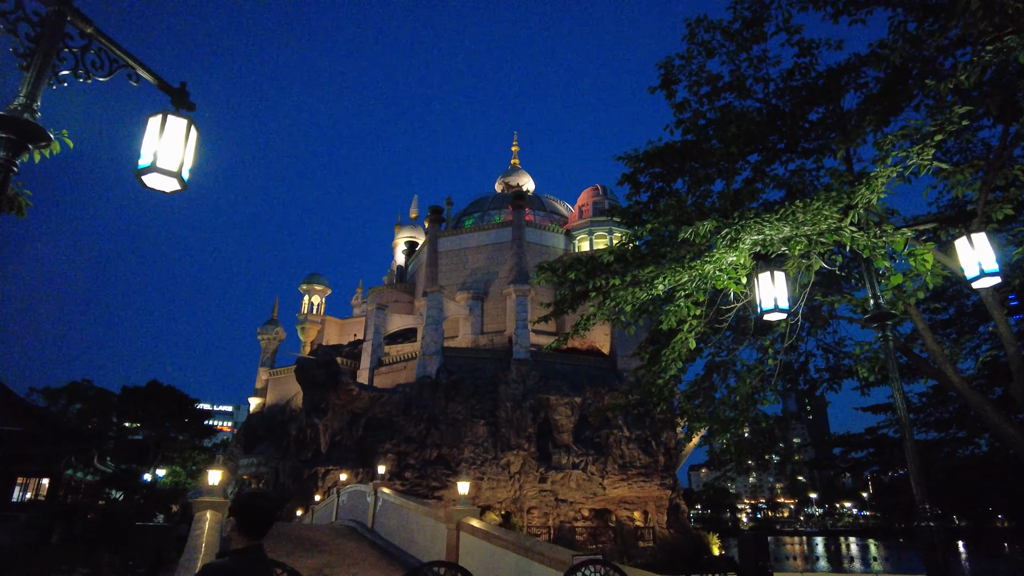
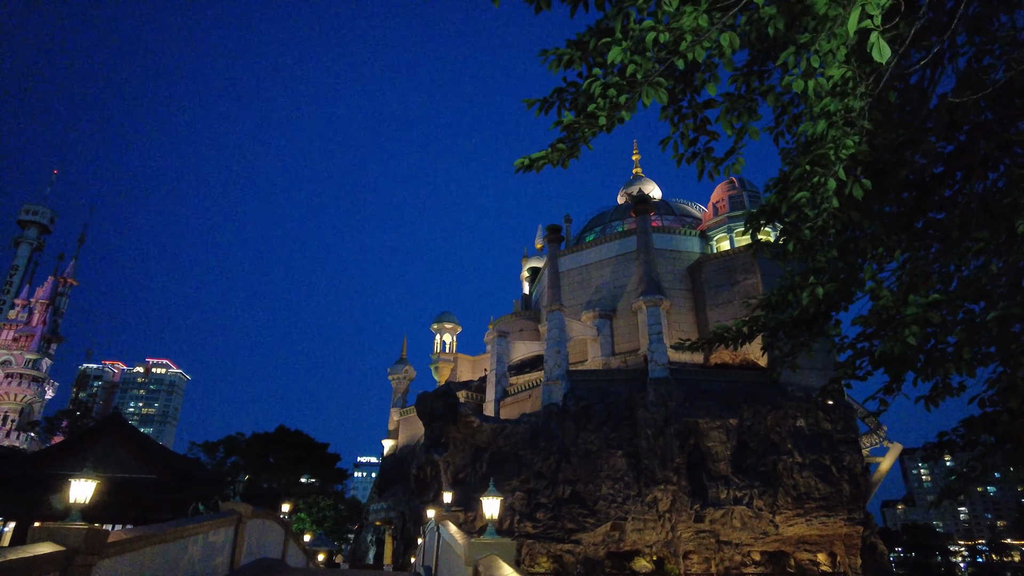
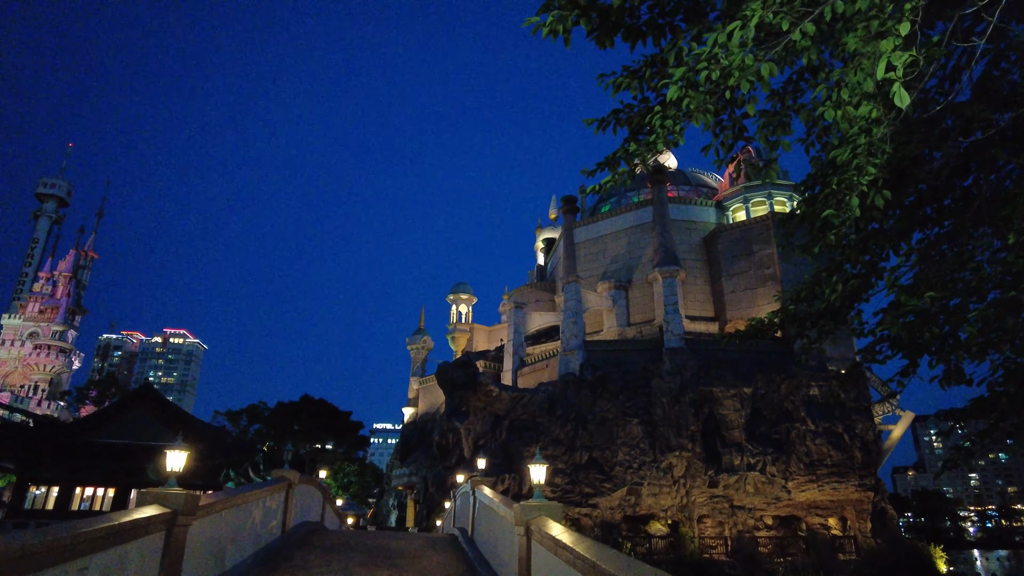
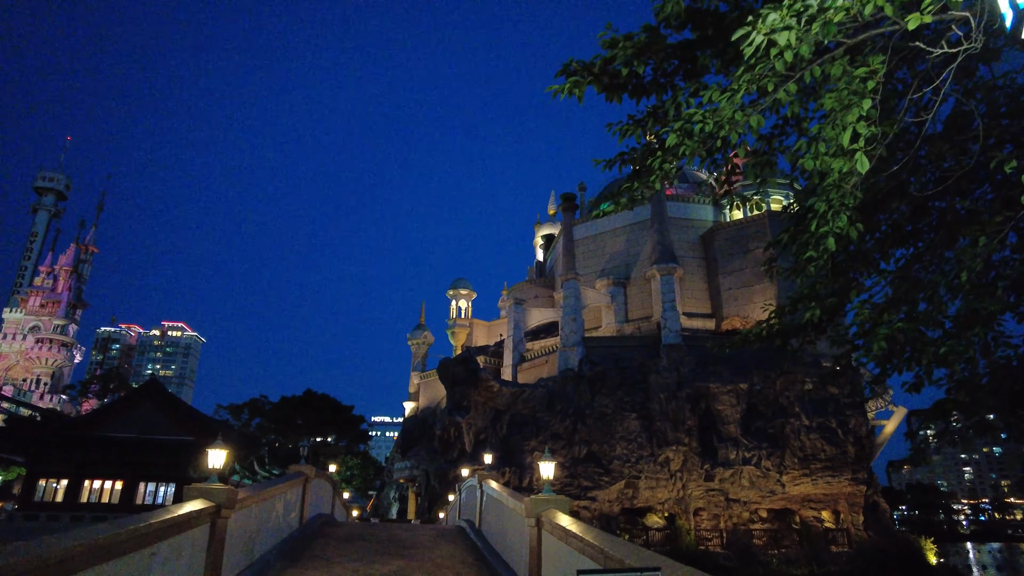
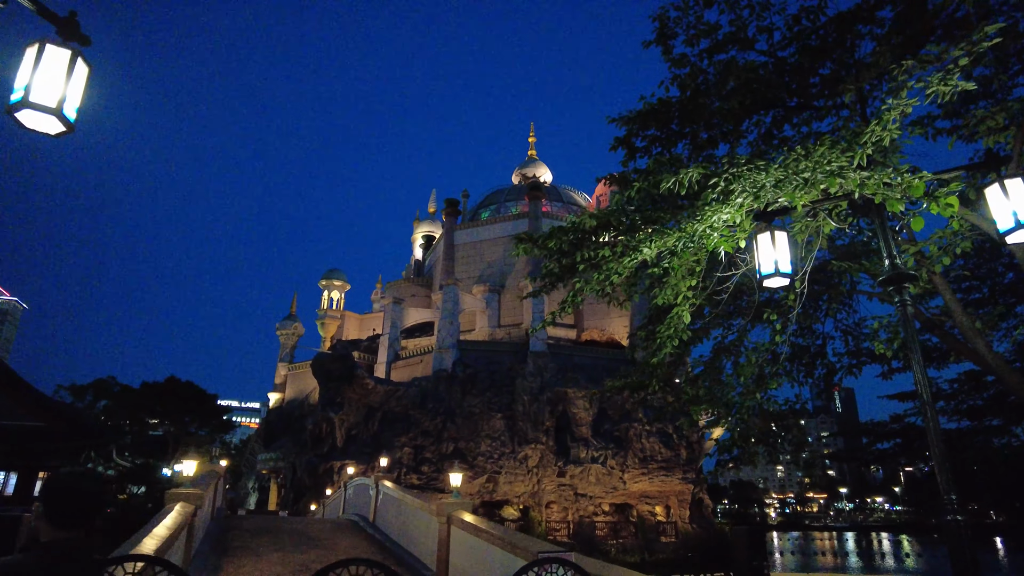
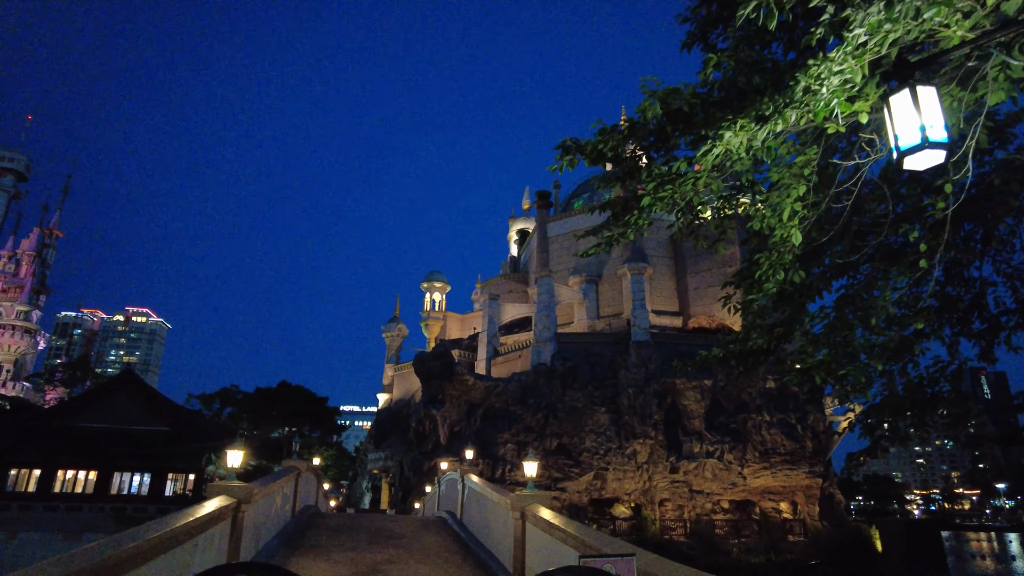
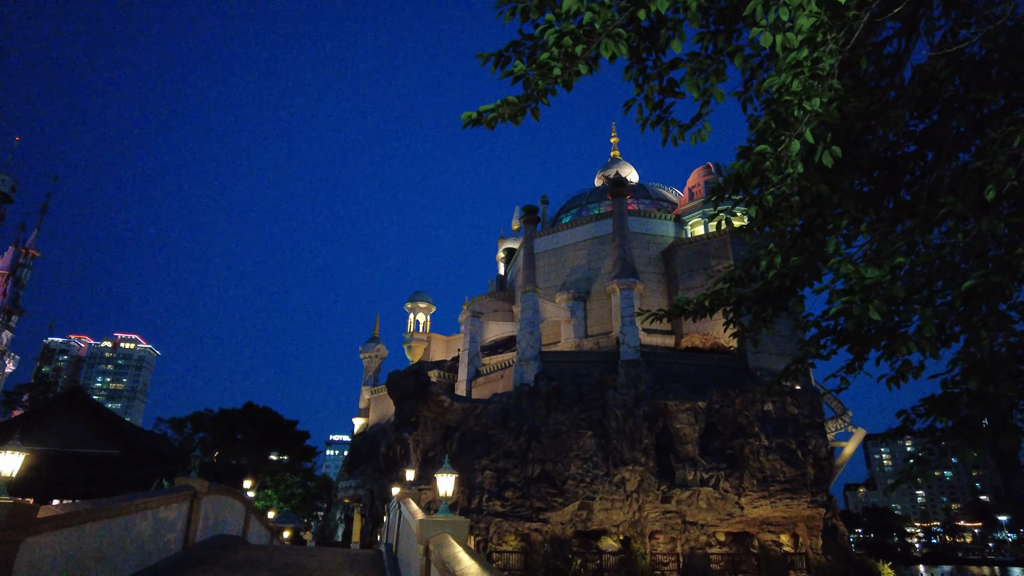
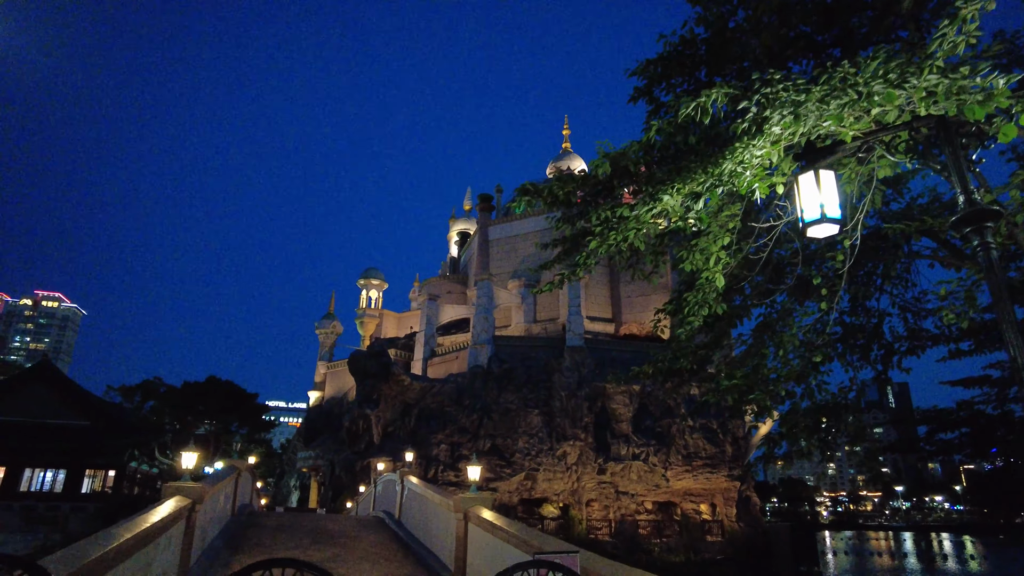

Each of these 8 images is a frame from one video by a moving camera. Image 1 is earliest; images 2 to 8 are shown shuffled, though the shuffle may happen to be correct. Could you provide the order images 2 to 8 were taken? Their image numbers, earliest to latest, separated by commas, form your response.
5, 8, 6, 4, 3, 2, 7
